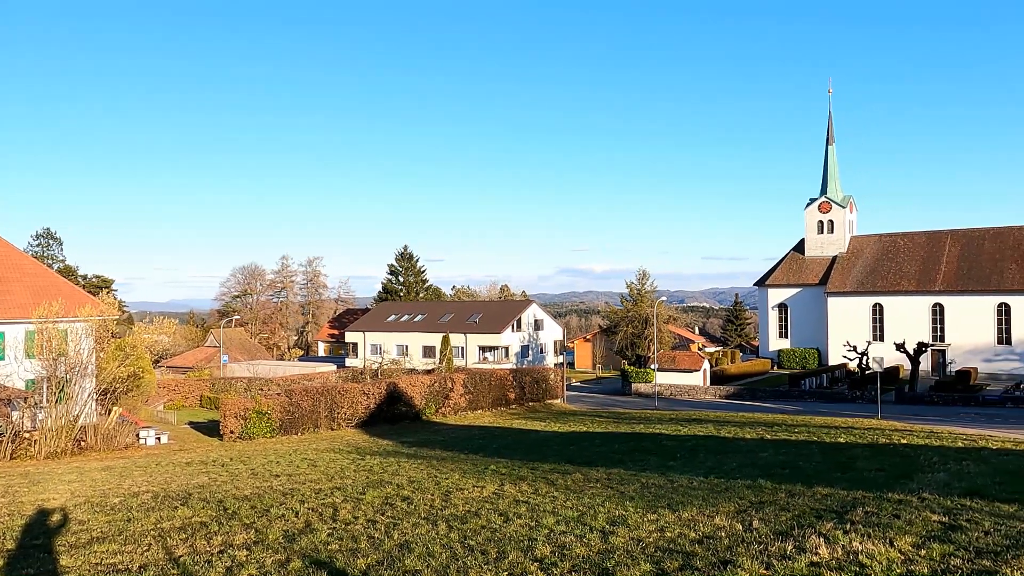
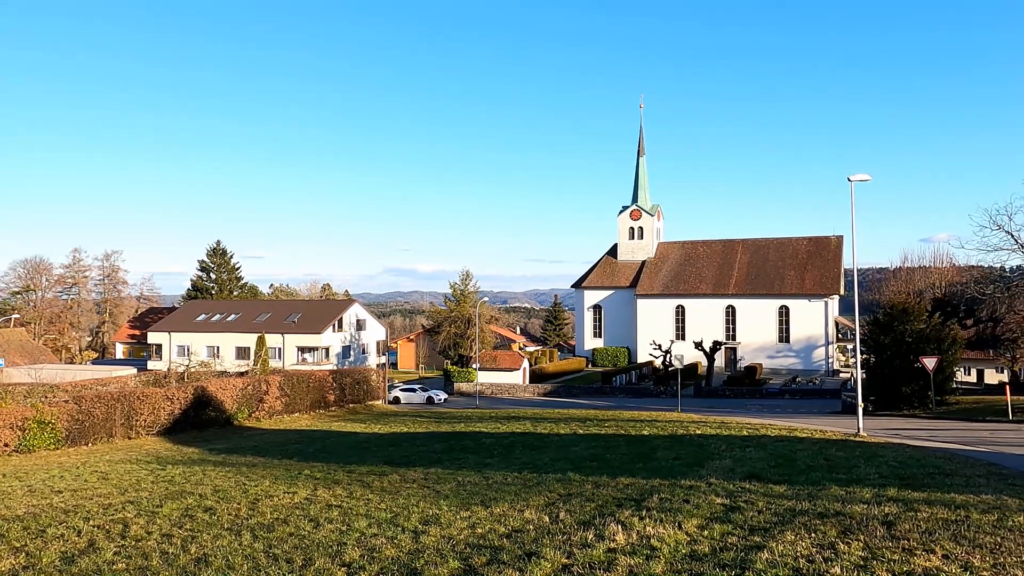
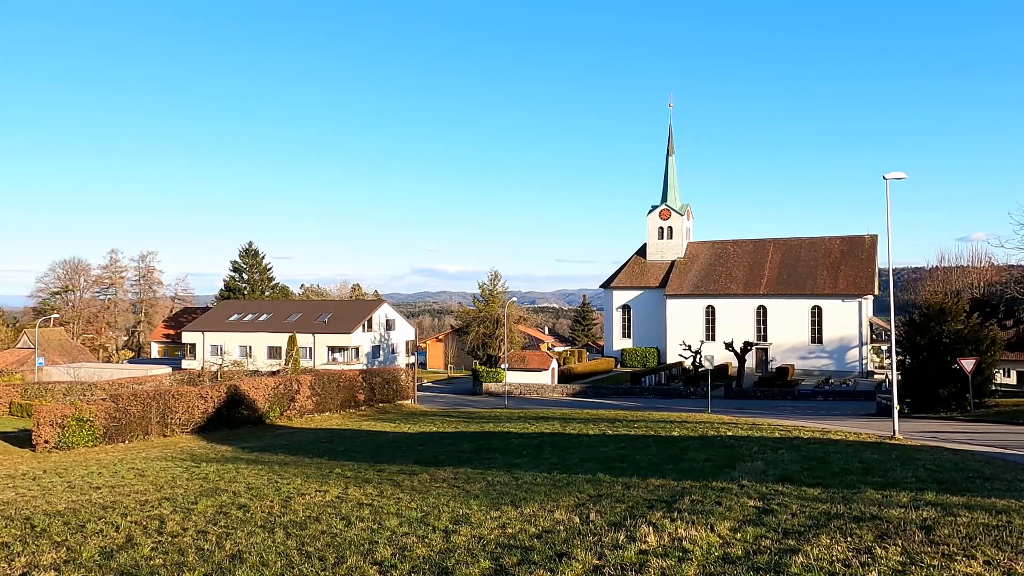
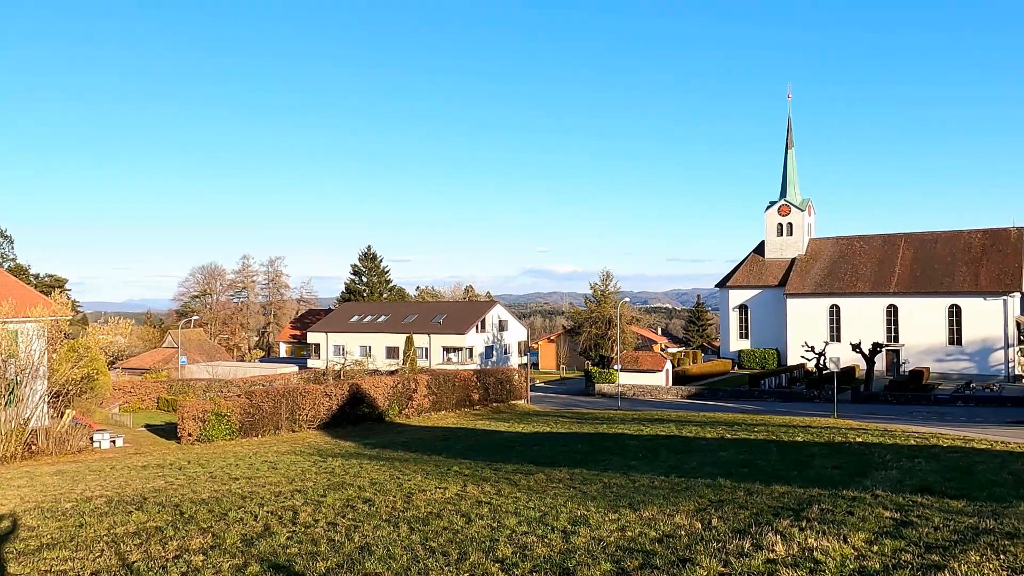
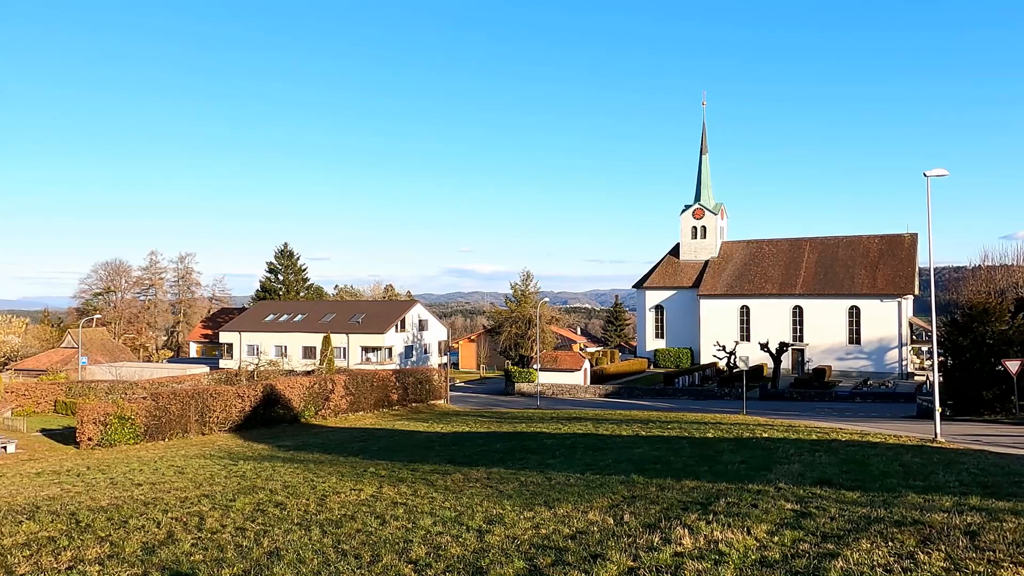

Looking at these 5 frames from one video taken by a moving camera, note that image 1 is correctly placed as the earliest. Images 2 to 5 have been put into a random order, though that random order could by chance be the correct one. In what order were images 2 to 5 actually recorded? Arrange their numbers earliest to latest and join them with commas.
4, 5, 3, 2
